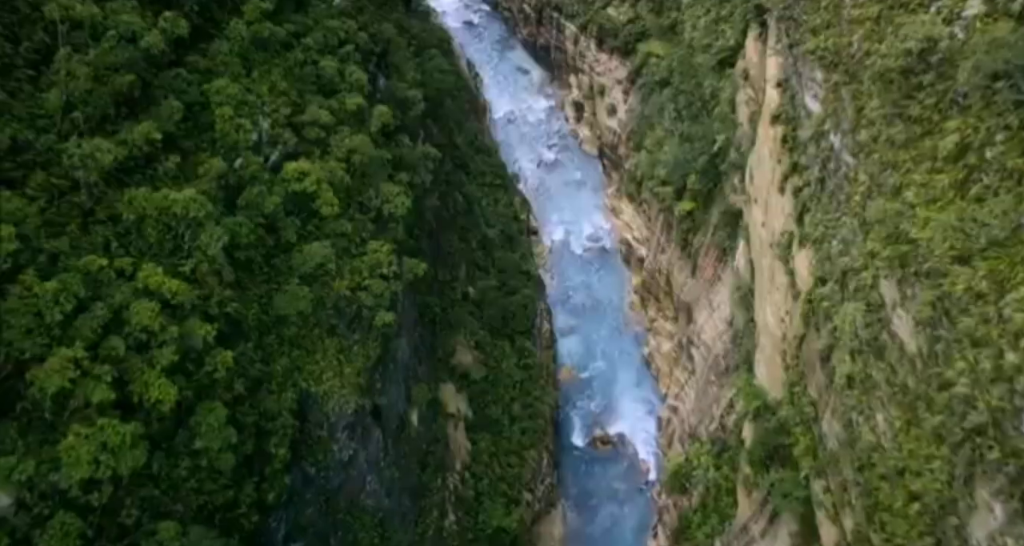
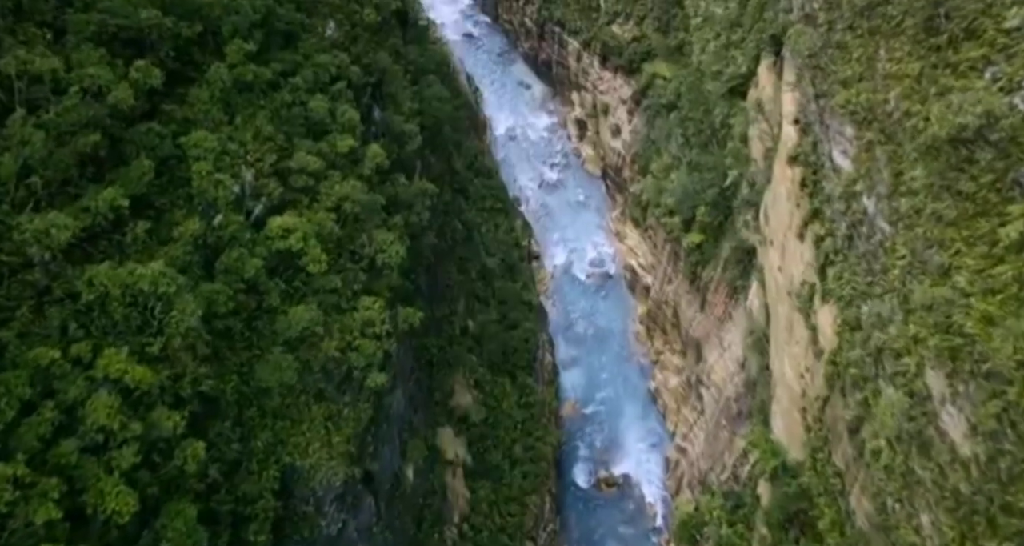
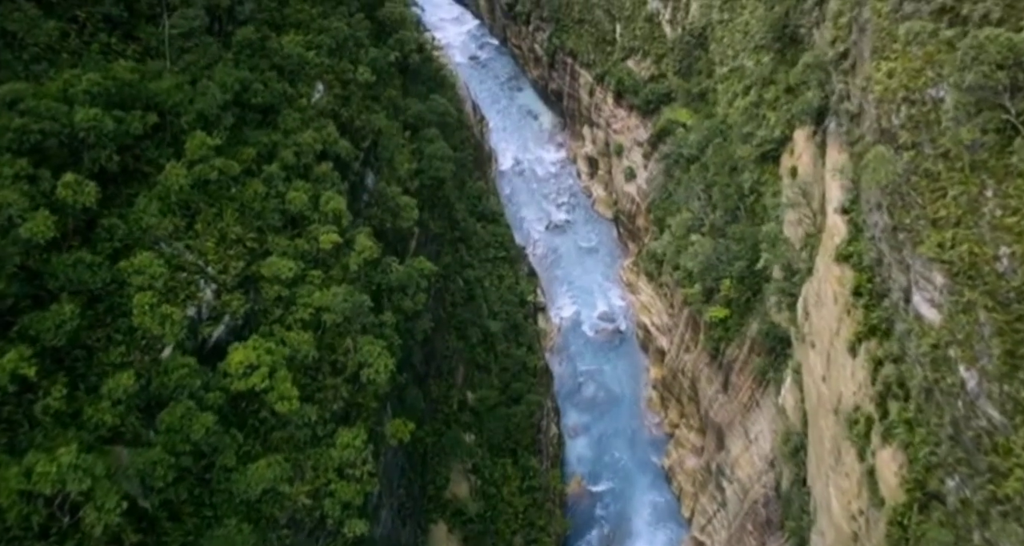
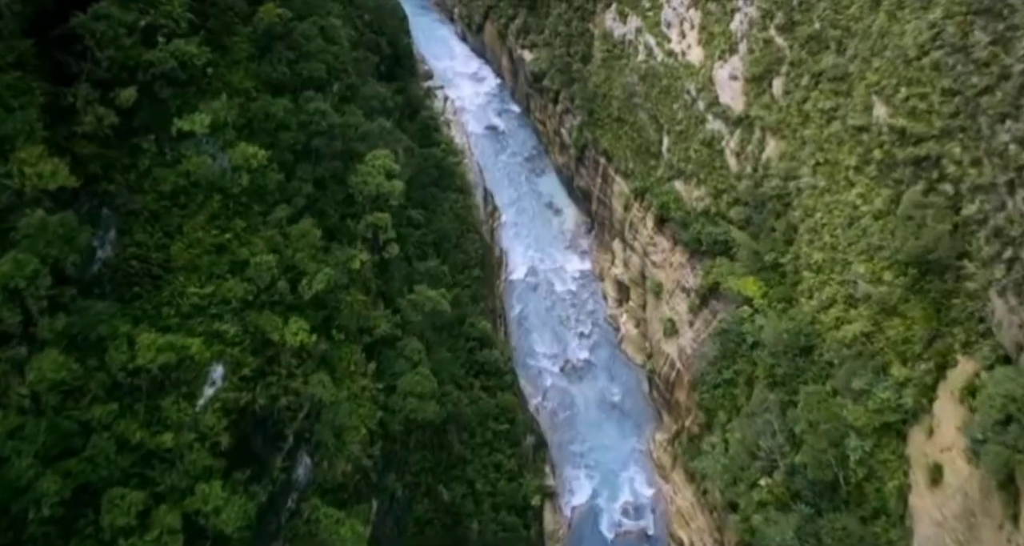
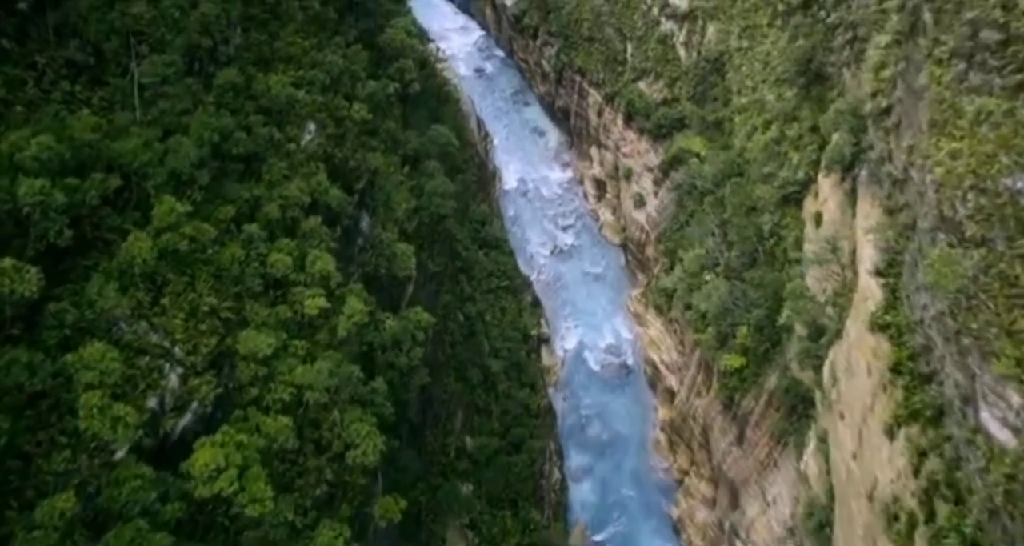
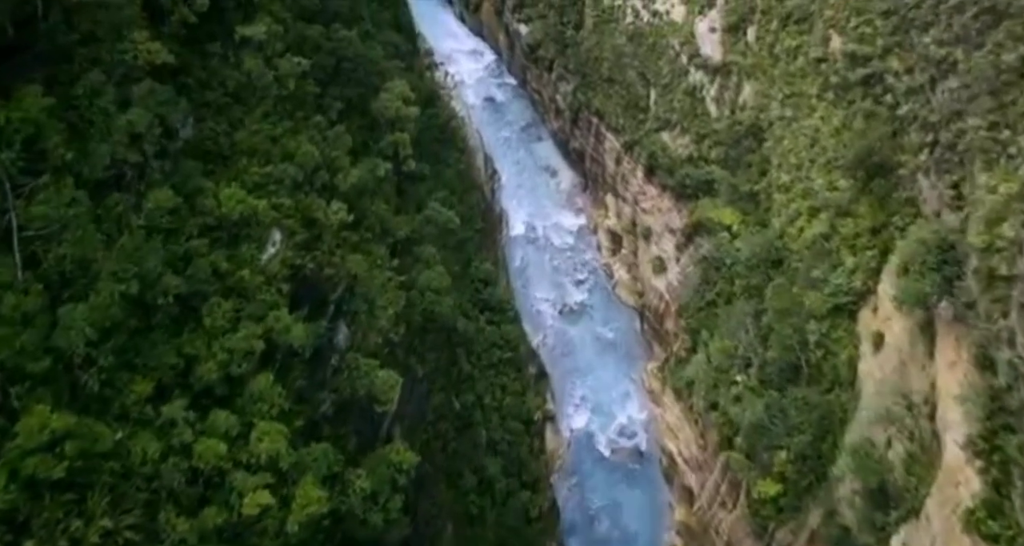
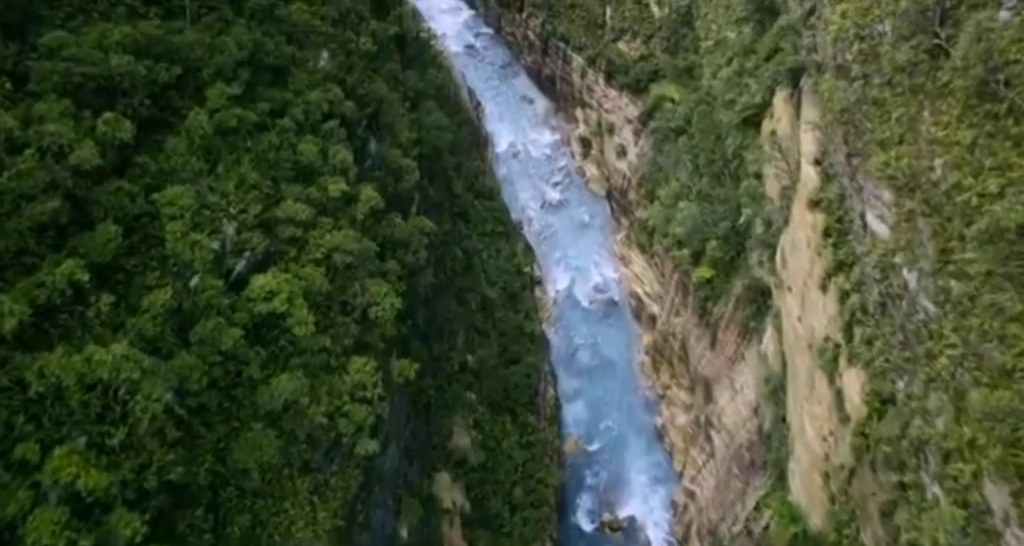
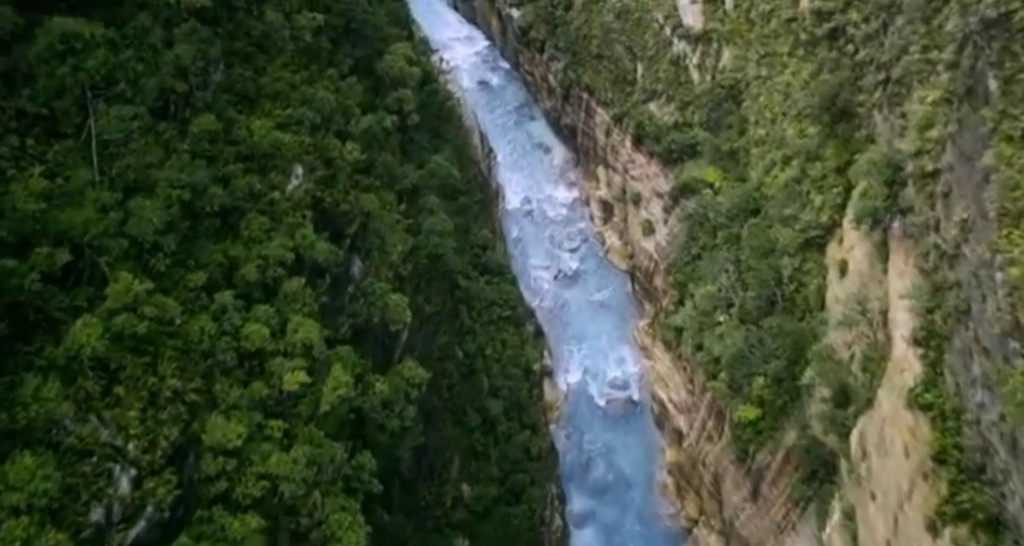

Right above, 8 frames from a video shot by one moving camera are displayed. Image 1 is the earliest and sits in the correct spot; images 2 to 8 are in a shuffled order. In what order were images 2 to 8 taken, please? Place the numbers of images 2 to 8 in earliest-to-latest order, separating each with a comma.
2, 7, 3, 5, 8, 6, 4
